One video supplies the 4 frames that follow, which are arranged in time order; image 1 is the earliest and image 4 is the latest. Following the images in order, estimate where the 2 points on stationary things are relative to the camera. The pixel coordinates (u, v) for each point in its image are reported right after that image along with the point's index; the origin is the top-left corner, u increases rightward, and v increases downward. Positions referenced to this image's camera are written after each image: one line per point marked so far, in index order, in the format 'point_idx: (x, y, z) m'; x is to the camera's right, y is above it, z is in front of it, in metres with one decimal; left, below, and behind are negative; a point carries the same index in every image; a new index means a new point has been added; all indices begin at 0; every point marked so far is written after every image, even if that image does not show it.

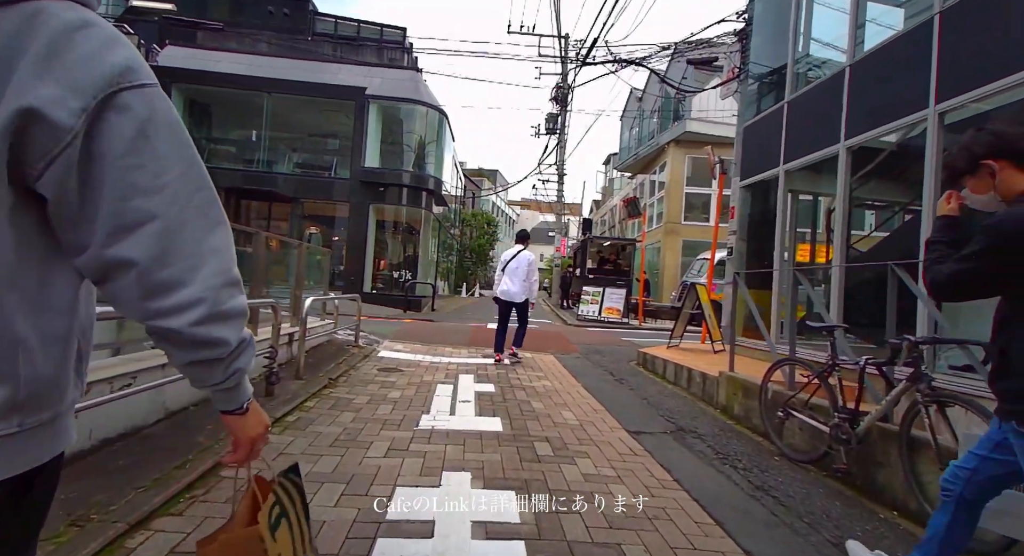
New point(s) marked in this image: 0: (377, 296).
0: (-3.9, -0.5, +13.8) m
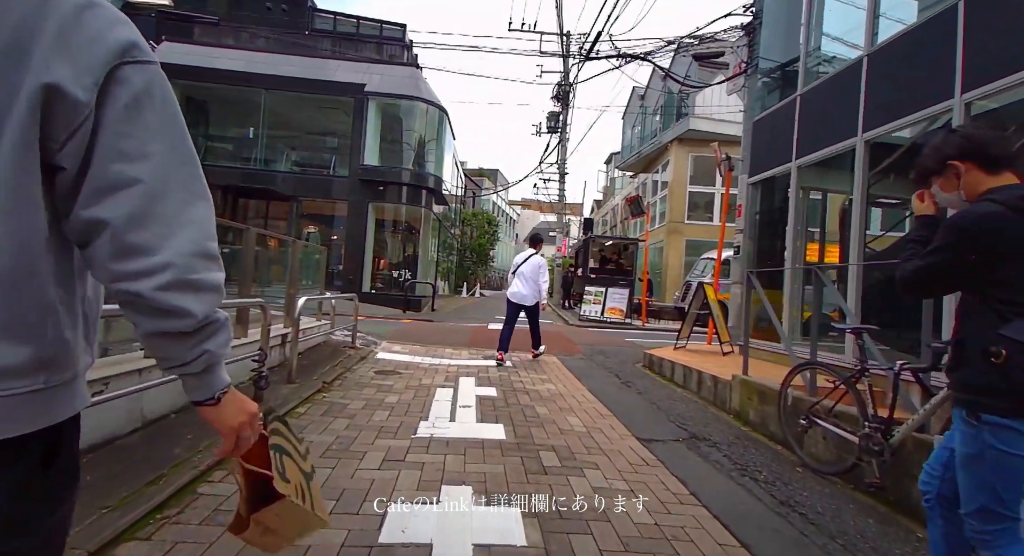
0: (-3.8, -0.5, +13.6) m
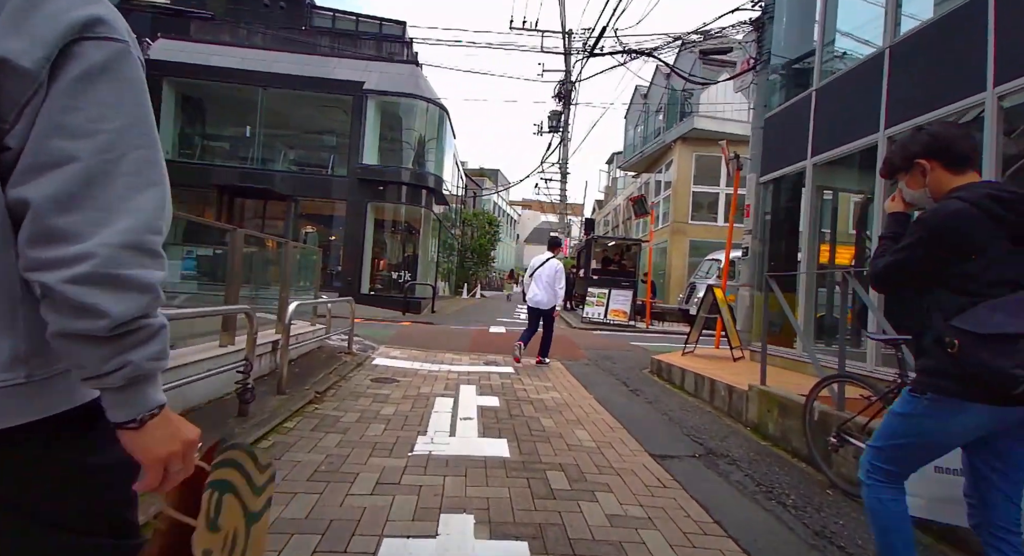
0: (-3.8, -0.6, +13.4) m
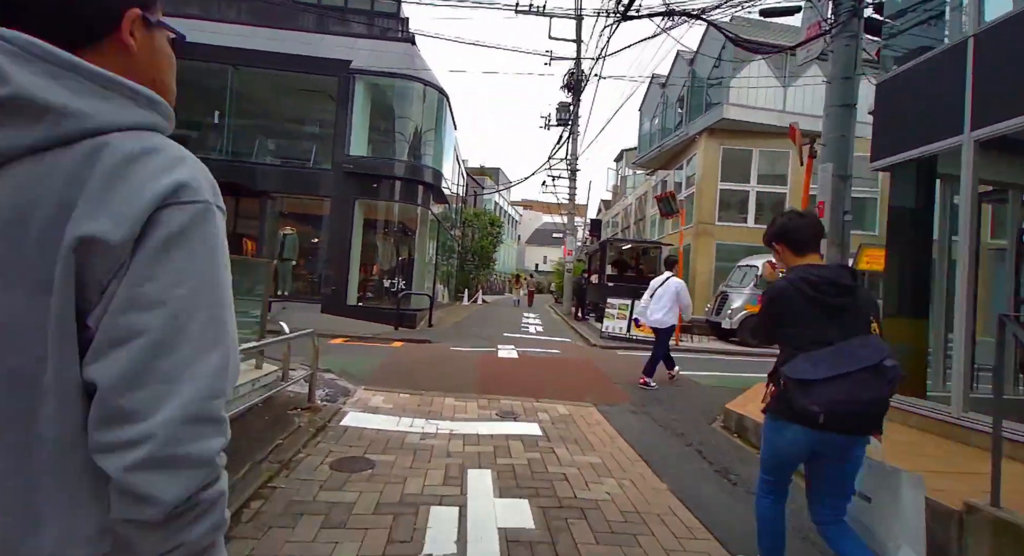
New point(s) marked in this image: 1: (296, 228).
0: (-3.6, -0.7, +11.8) m
1: (-5.5, +1.3, +12.3) m
